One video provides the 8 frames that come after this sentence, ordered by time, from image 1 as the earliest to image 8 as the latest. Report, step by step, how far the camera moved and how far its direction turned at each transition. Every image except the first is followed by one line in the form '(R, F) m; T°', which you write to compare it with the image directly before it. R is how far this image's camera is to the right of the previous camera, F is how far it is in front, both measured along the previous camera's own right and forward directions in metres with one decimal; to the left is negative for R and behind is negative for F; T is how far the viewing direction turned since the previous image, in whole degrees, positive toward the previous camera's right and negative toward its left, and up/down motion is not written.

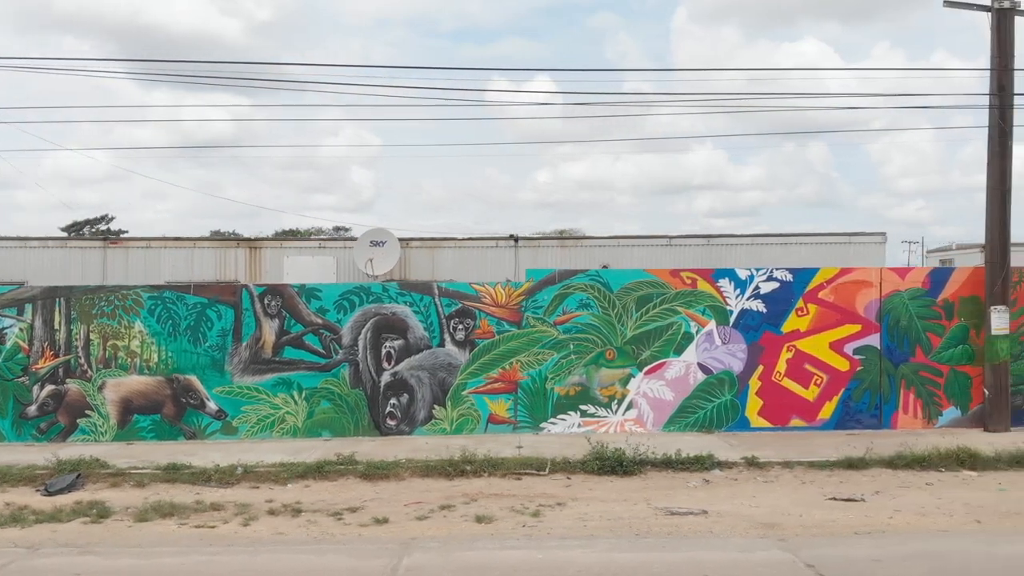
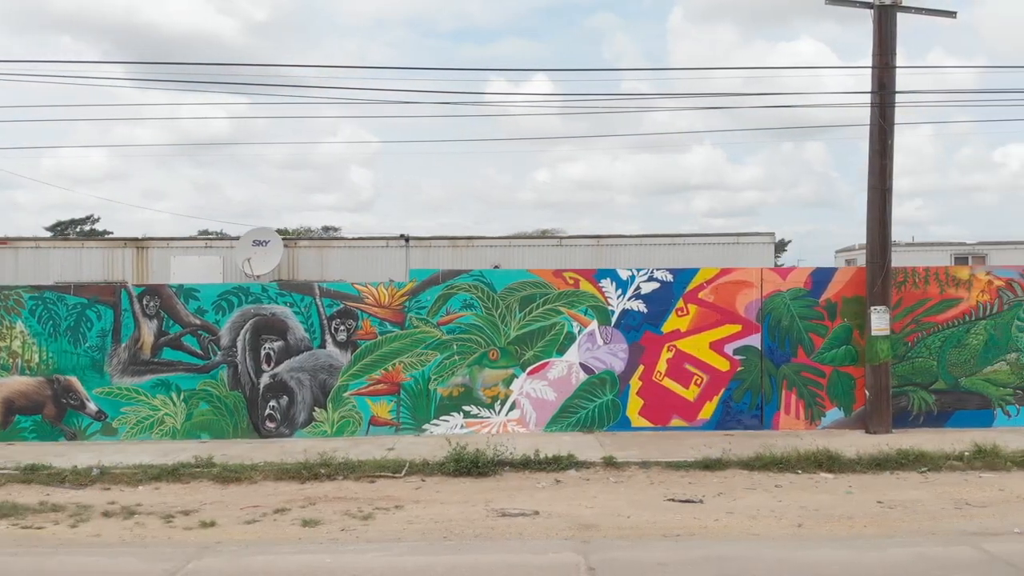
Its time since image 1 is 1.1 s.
(+1.4, +0.1) m; -1°
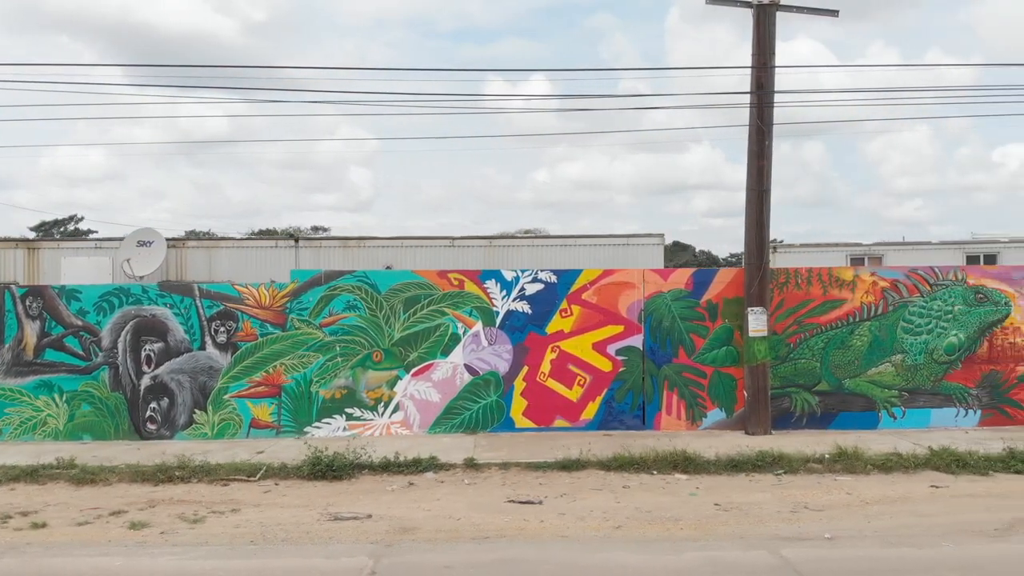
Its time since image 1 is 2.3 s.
(+1.3, +0.1) m; -1°
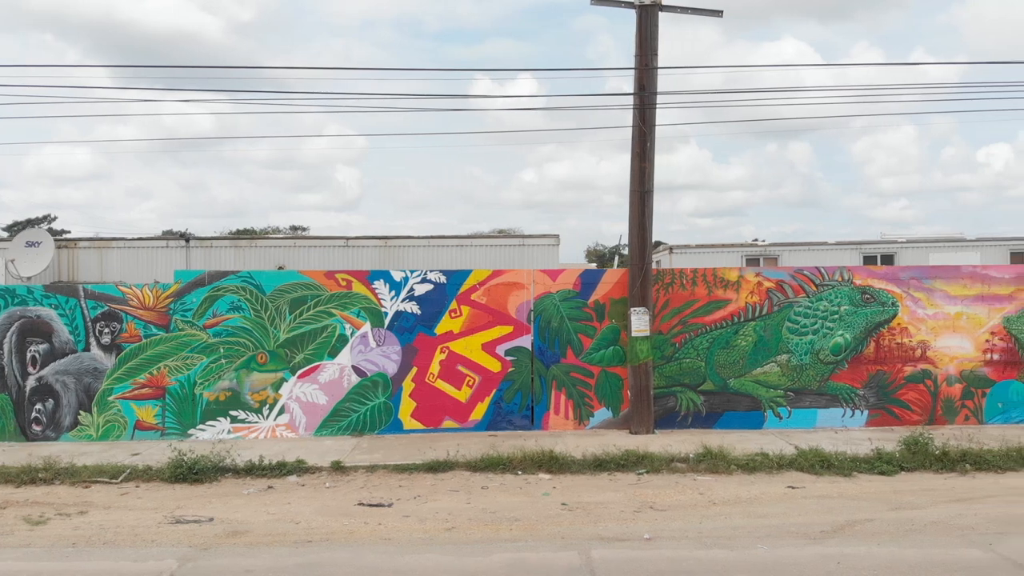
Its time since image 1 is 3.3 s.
(+1.1, 0.0) m; 0°
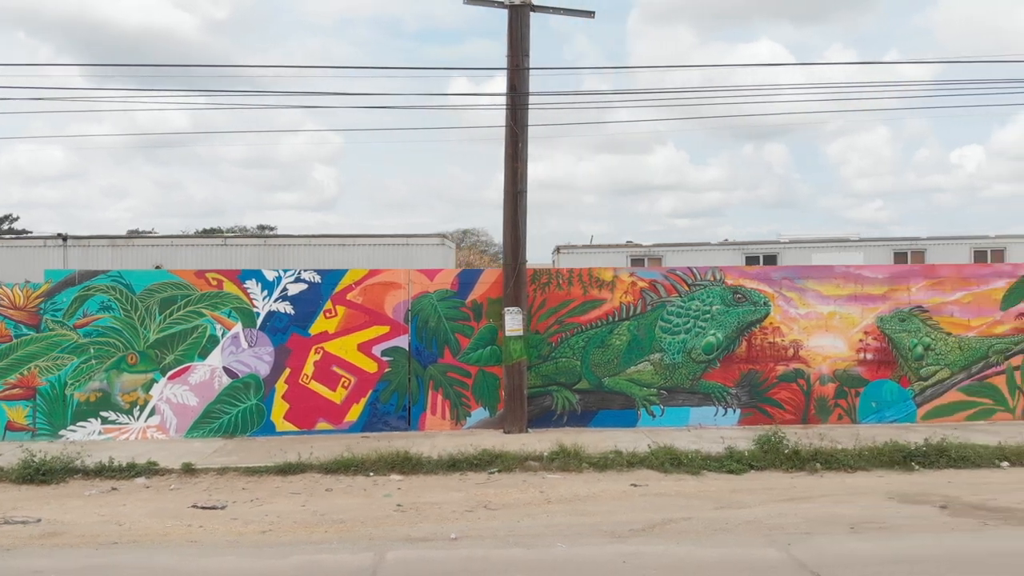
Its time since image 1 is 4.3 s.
(+1.1, 0.0) m; +1°
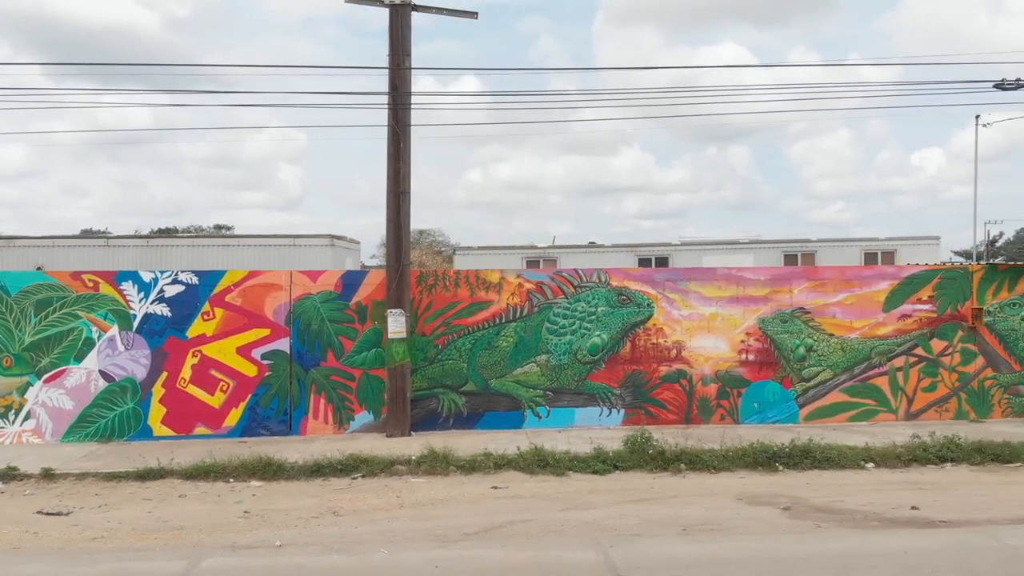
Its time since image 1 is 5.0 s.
(+0.9, 0.0) m; +2°
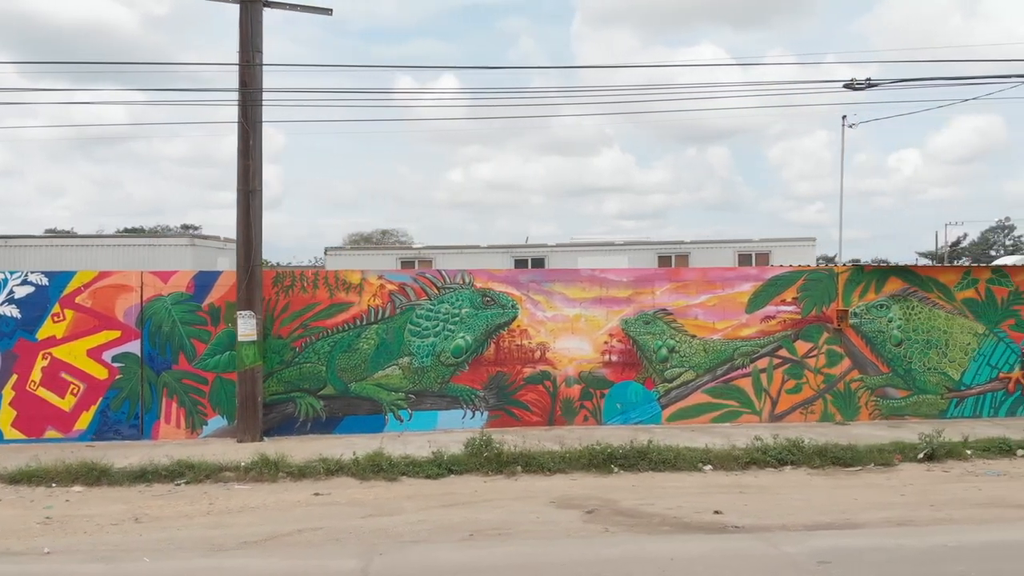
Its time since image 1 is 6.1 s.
(+1.3, +0.1) m; +1°
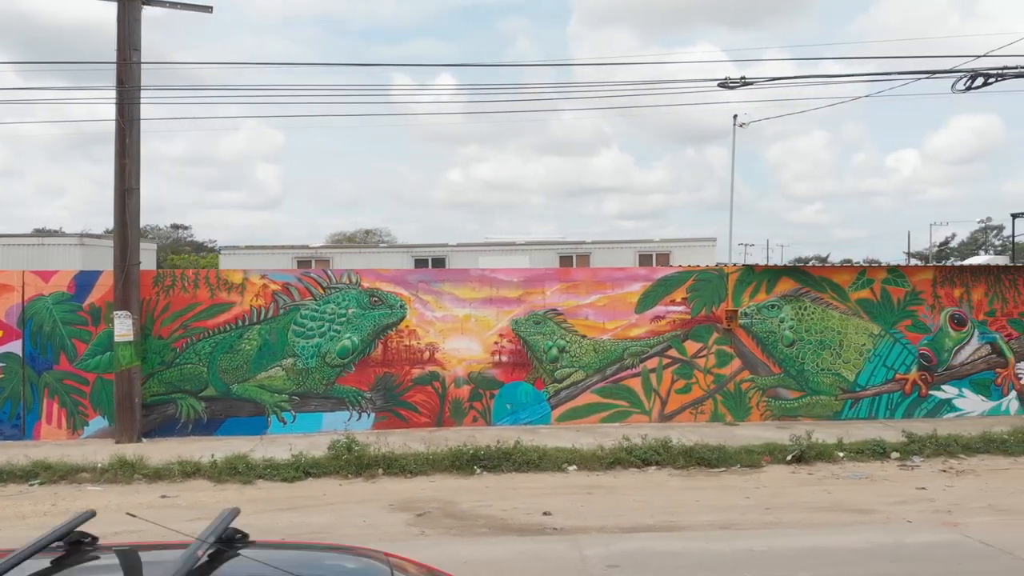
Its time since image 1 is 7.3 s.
(+1.2, 0.0) m; 0°
